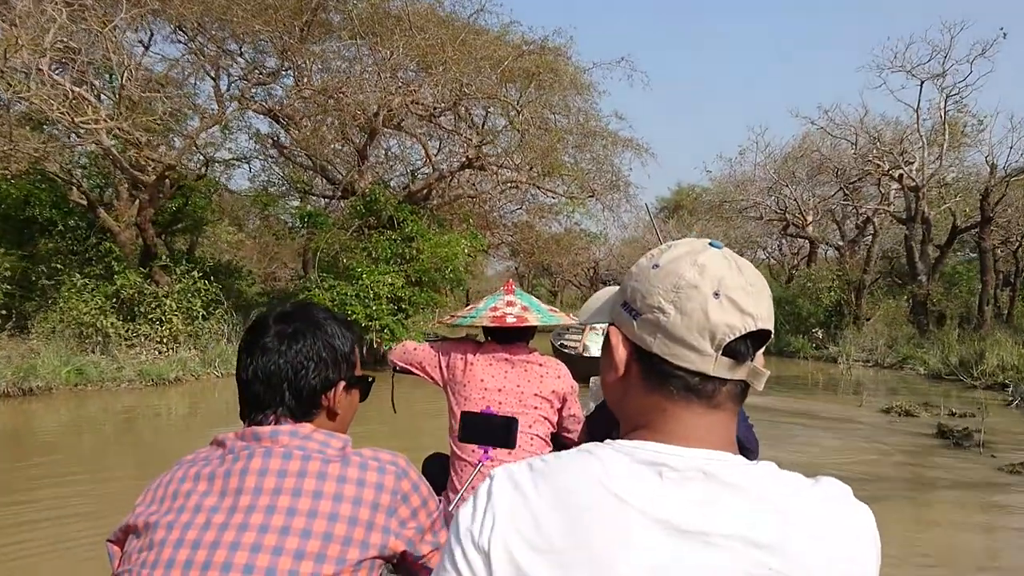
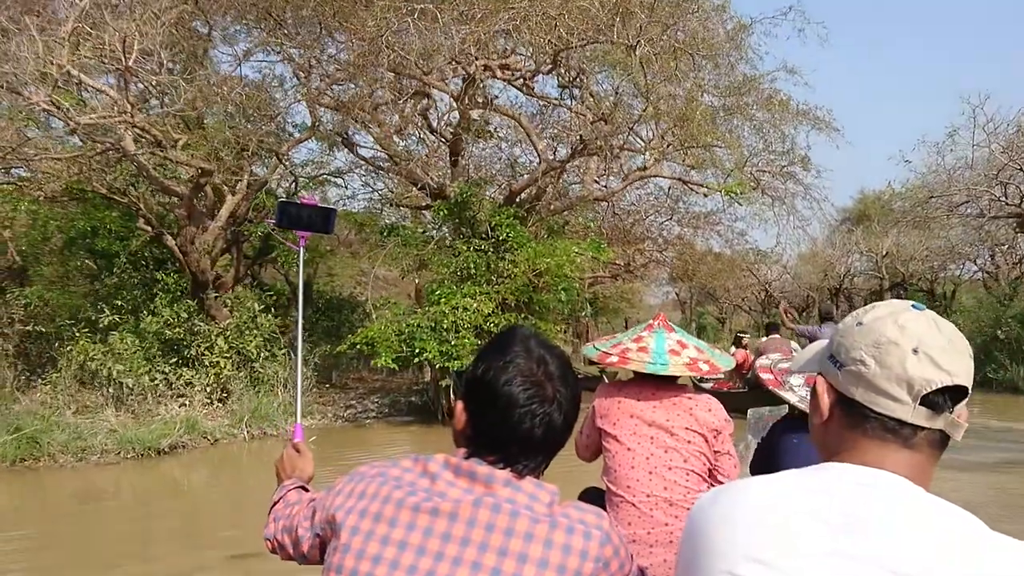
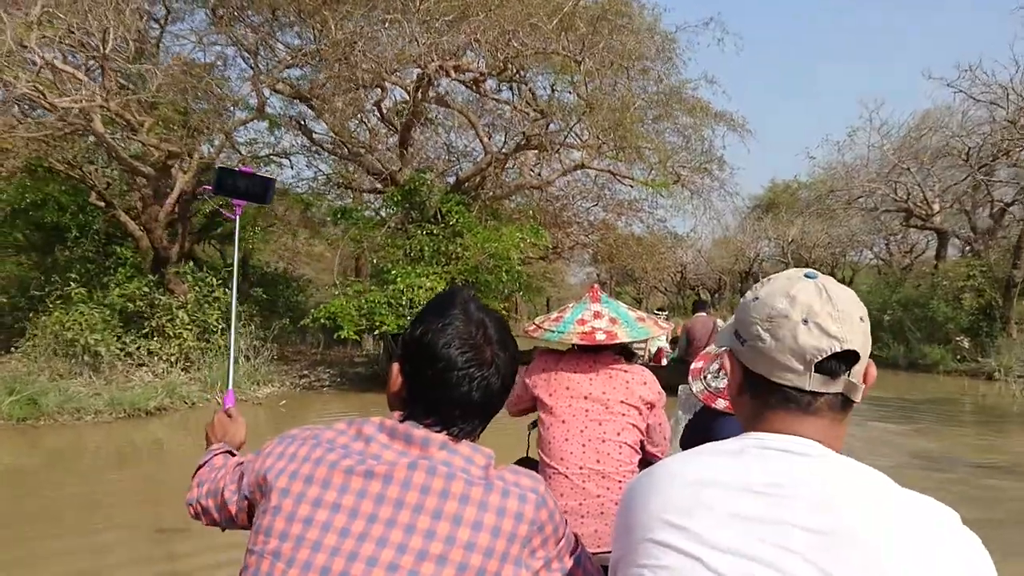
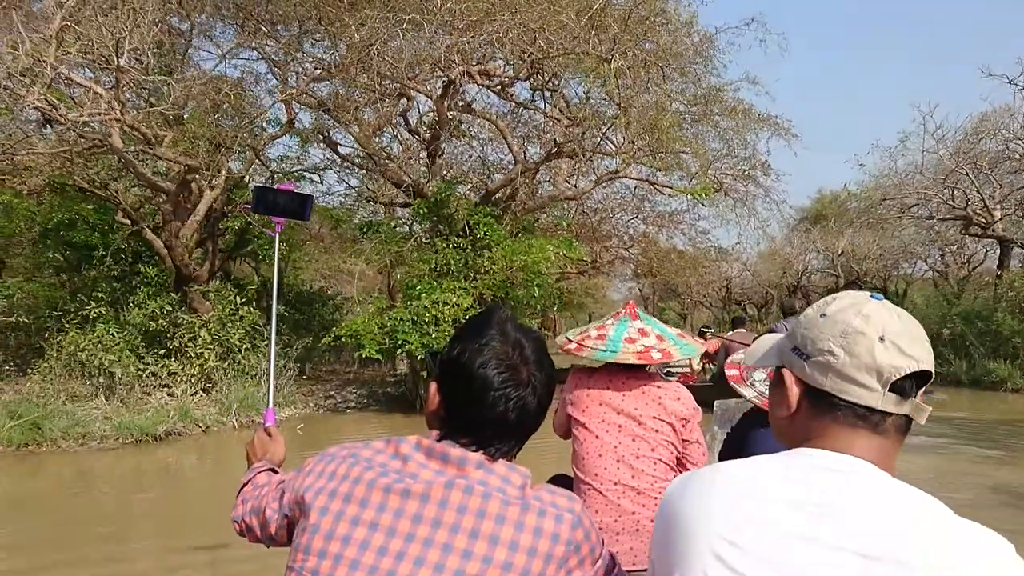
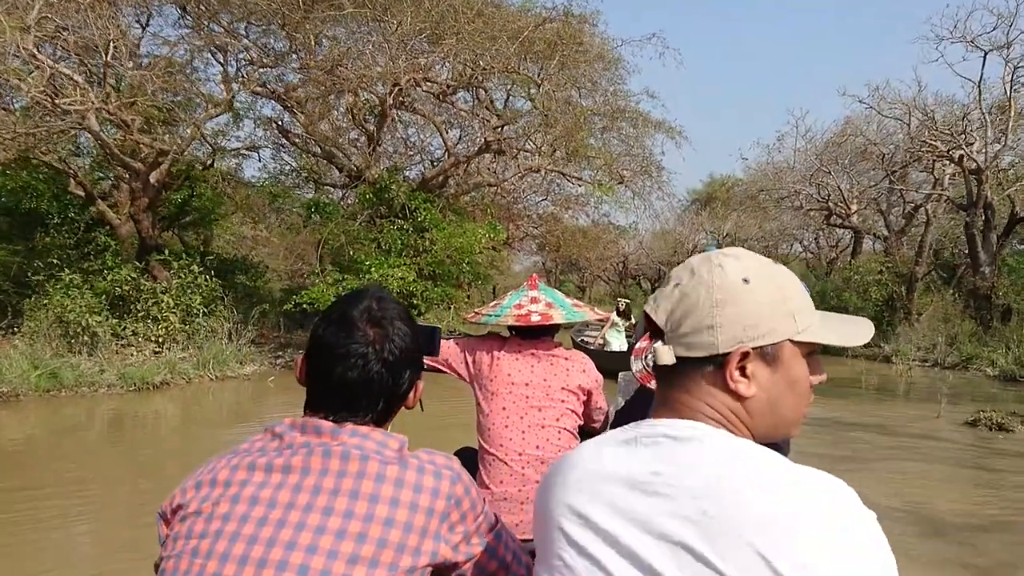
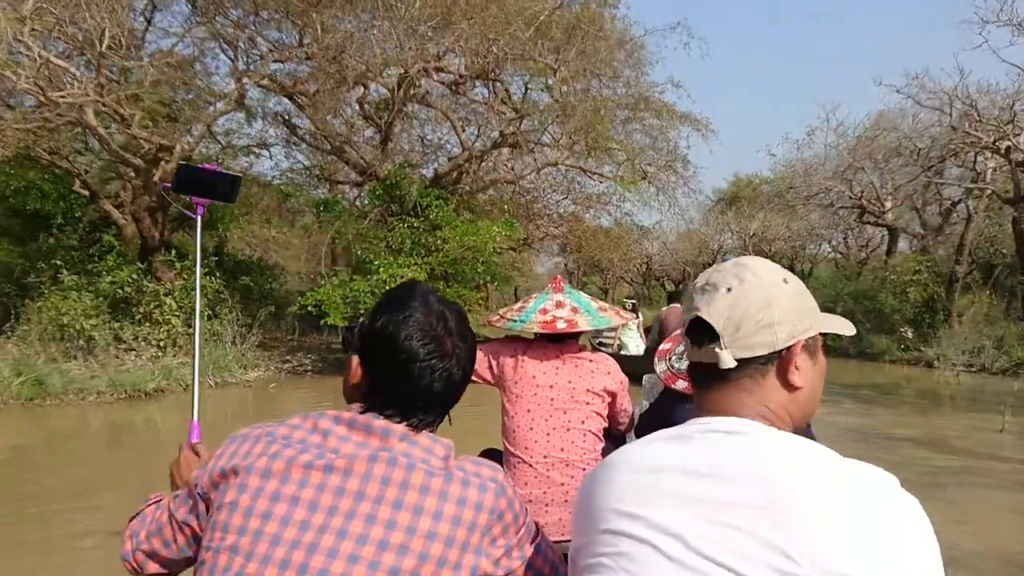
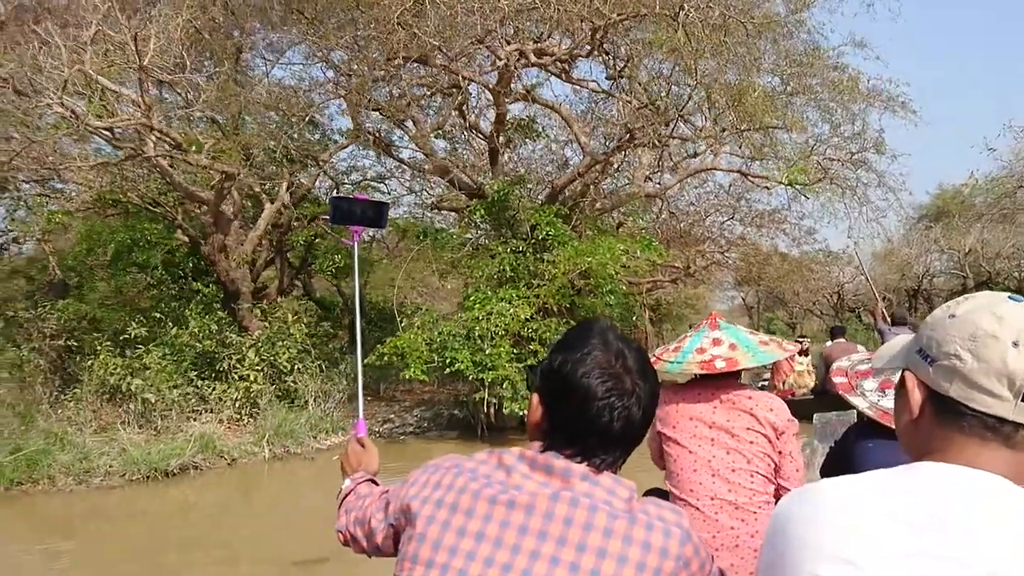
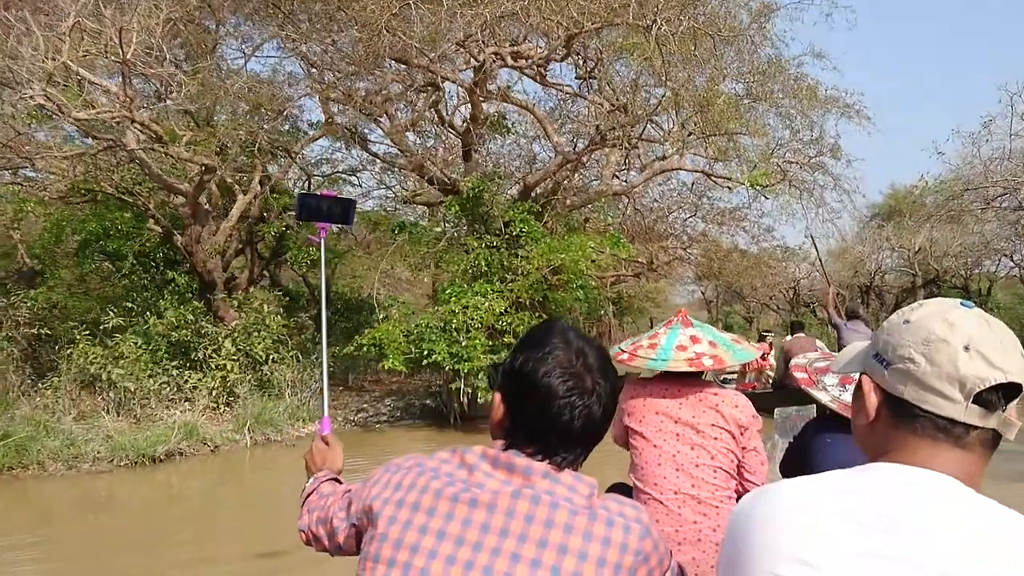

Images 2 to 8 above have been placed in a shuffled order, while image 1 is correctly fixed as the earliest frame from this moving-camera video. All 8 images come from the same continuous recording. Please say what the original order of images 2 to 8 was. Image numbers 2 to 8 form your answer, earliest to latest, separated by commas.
5, 6, 3, 4, 2, 8, 7
